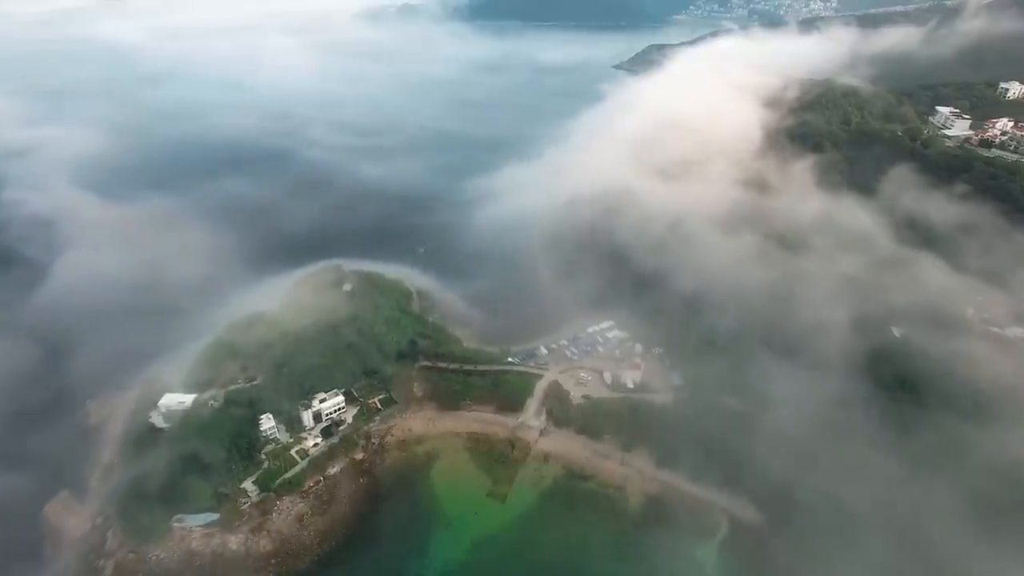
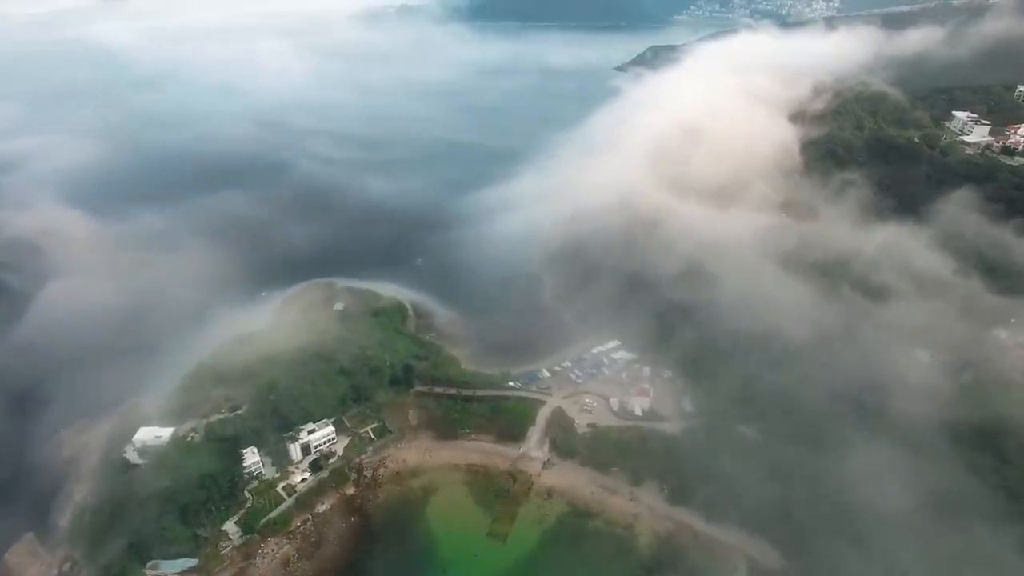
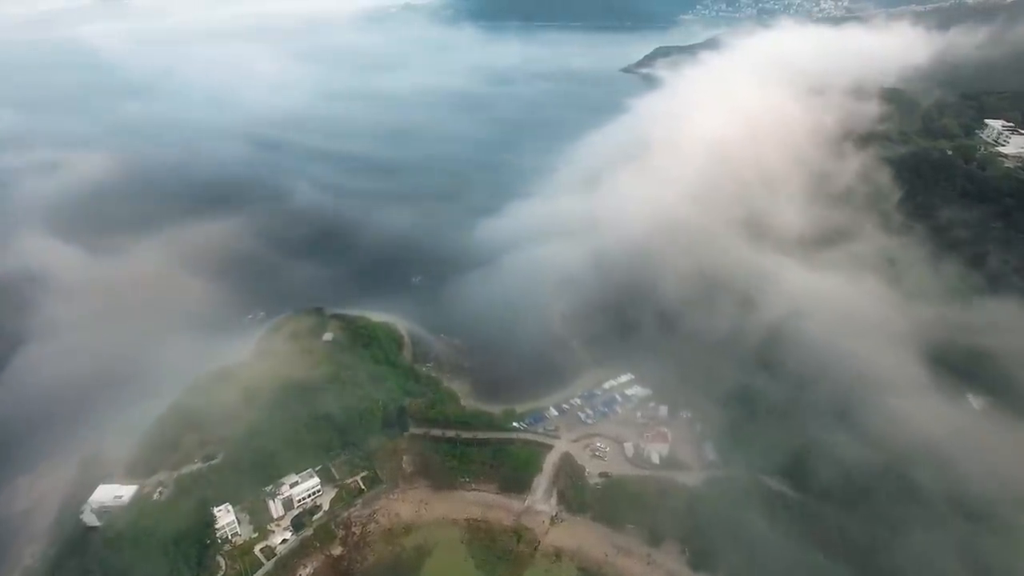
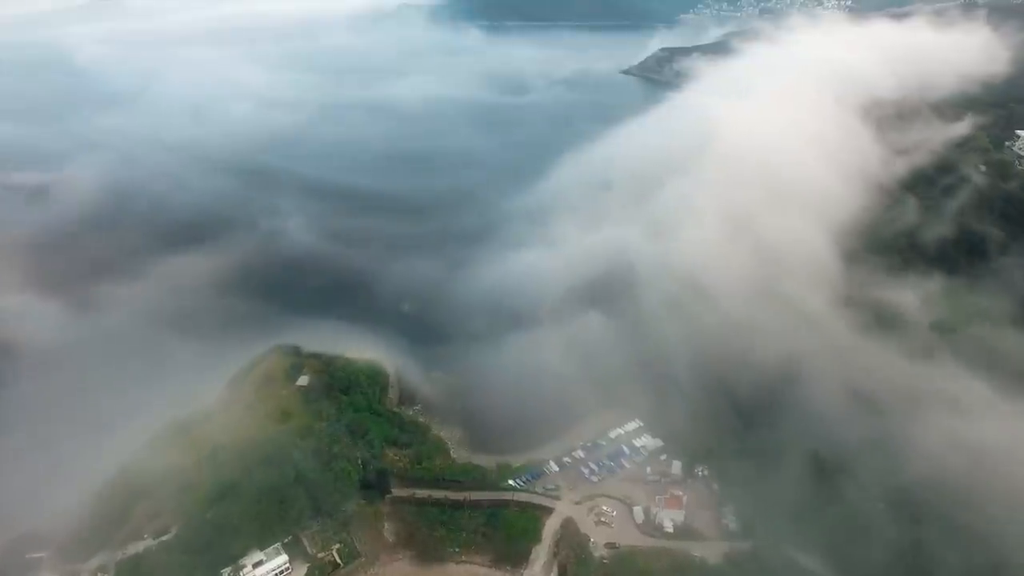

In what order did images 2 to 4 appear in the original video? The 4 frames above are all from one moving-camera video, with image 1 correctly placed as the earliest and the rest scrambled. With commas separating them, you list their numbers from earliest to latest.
2, 3, 4
